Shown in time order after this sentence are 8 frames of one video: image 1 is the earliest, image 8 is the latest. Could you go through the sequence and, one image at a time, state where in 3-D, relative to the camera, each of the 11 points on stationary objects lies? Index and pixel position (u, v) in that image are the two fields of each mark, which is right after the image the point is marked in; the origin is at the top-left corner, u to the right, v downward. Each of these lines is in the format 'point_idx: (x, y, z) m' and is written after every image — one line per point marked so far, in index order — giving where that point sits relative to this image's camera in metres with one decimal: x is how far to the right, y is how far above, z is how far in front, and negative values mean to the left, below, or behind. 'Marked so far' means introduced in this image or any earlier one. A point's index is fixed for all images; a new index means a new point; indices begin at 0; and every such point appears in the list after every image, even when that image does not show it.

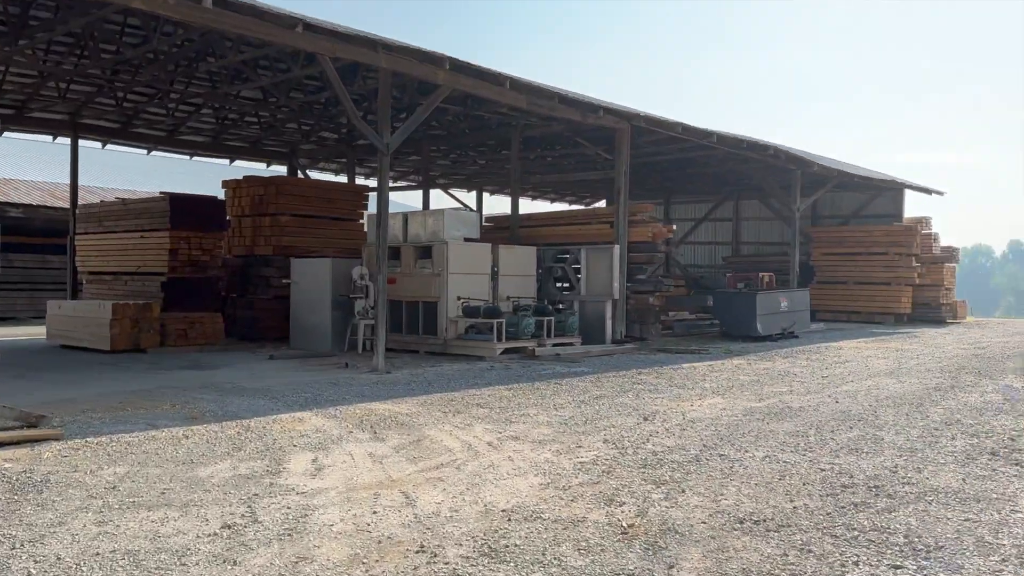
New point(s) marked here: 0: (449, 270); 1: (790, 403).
0: (-1.1, +0.3, +14.2) m
1: (+2.9, -1.2, +8.9) m
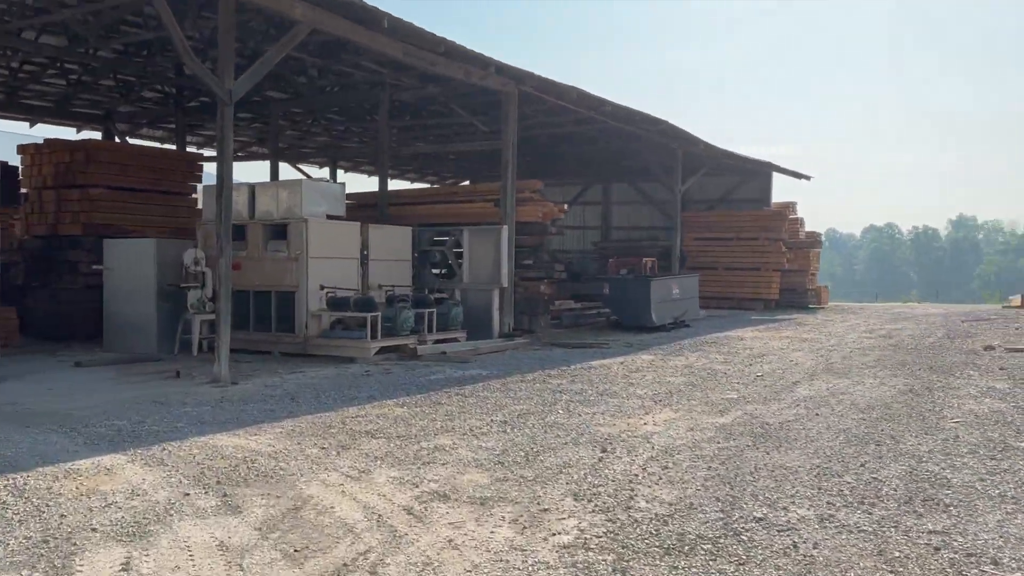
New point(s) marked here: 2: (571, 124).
0: (-2.8, +0.5, +11.6) m
1: (+2.1, -1.1, +7.2) m
2: (+1.3, +3.5, +18.2) m
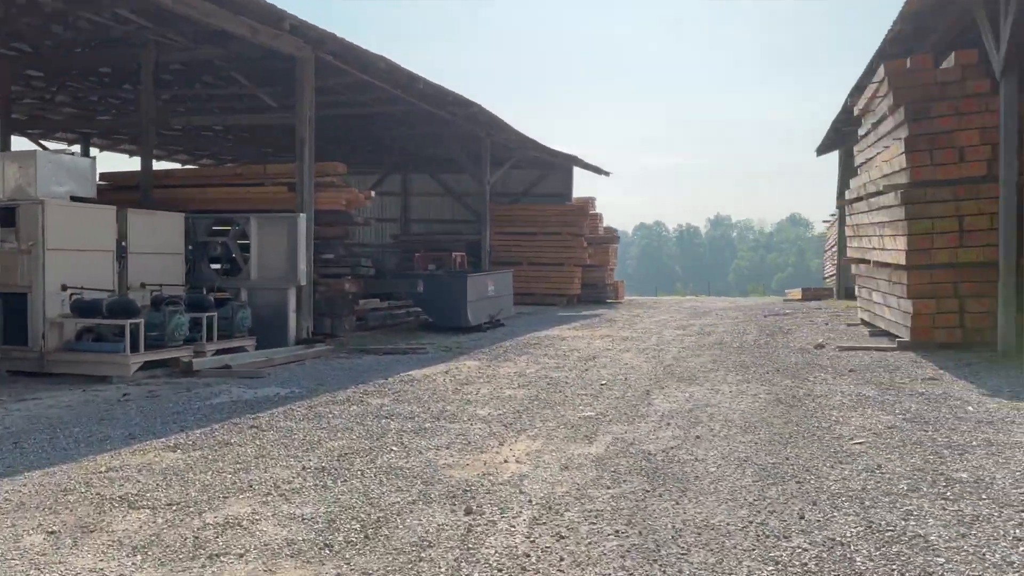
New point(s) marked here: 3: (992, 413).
0: (-4.9, +0.5, +9.0) m
1: (+0.9, -1.1, +5.9) m
2: (-2.7, +3.6, +16.3) m
3: (+3.5, -0.9, +6.2) m
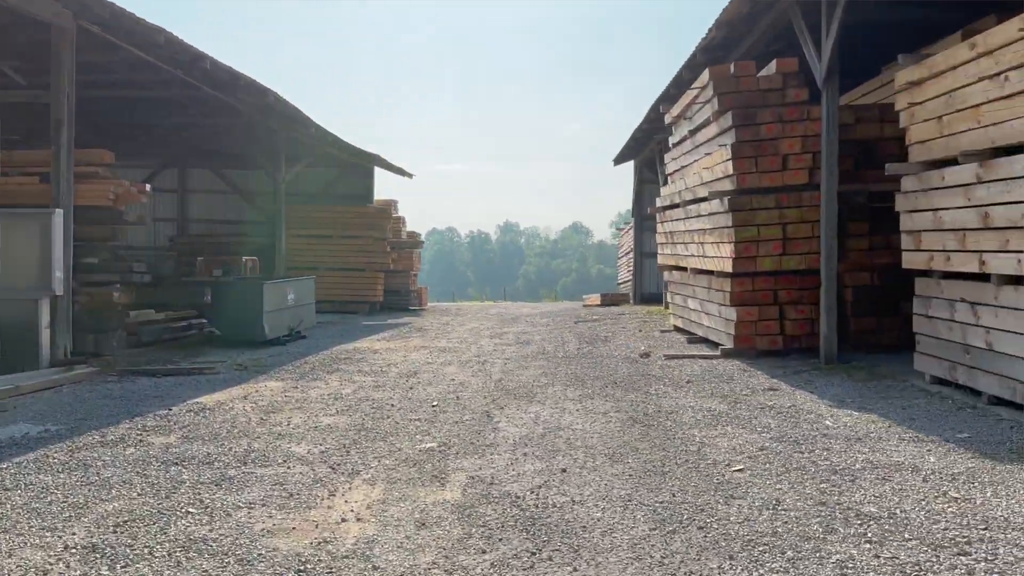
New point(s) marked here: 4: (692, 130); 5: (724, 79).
0: (-6.5, +0.4, +6.6) m
1: (-0.1, -1.2, +5.0) m
2: (-6.1, +3.4, +14.3) m
3: (+2.4, -1.0, +6.0) m
4: (+2.4, +2.1, +11.4) m
5: (+2.4, +2.4, +9.7) m
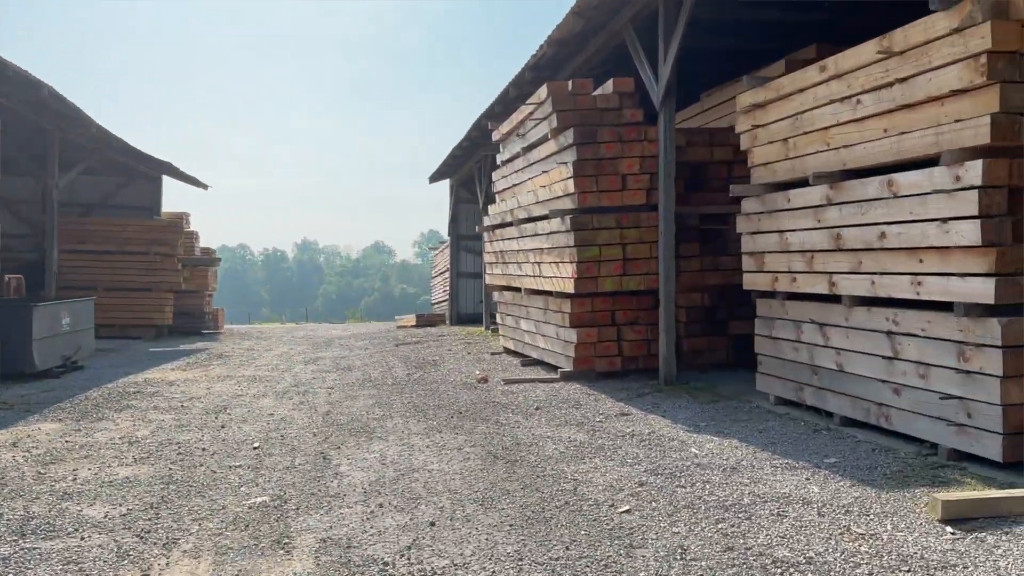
0: (-7.3, +0.2, +4.2) m
1: (-0.8, -1.3, +4.2) m
2: (-8.8, +3.1, +11.9) m
3: (+1.4, -1.1, +5.7) m
4: (+0.2, +1.8, +11.1) m
5: (+0.6, +2.1, +9.4) m
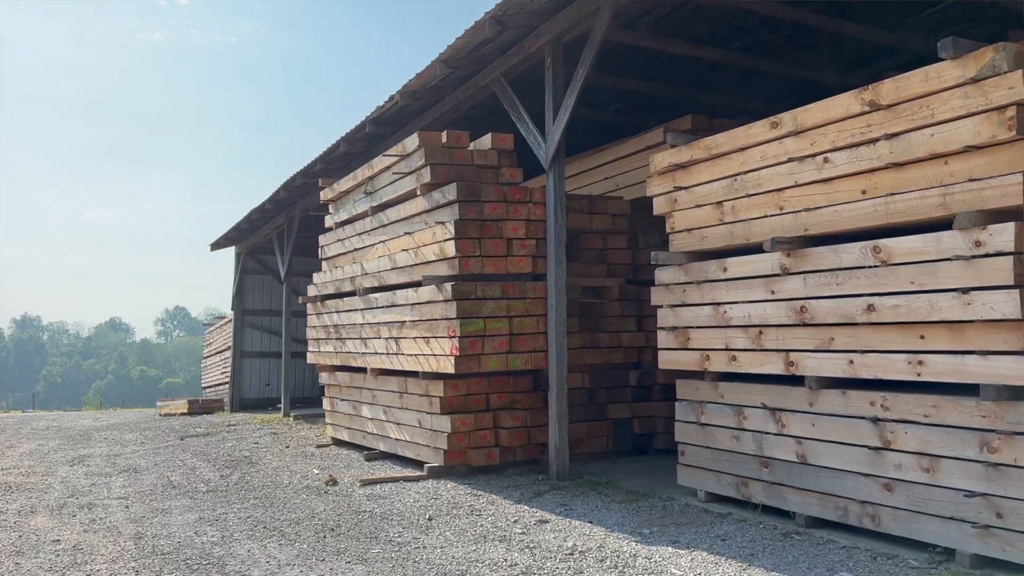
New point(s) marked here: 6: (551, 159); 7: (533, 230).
0: (-6.9, +0.2, +0.9) m
1: (-0.6, -1.5, +2.6) m
2: (-10.4, +2.4, +8.1) m
3: (+1.1, -1.6, +4.6) m
4: (-1.6, +0.9, +9.7) m
5: (-0.7, +1.4, +8.2) m
6: (+0.4, +1.2, +8.0) m
7: (+0.2, +0.6, +8.1) m
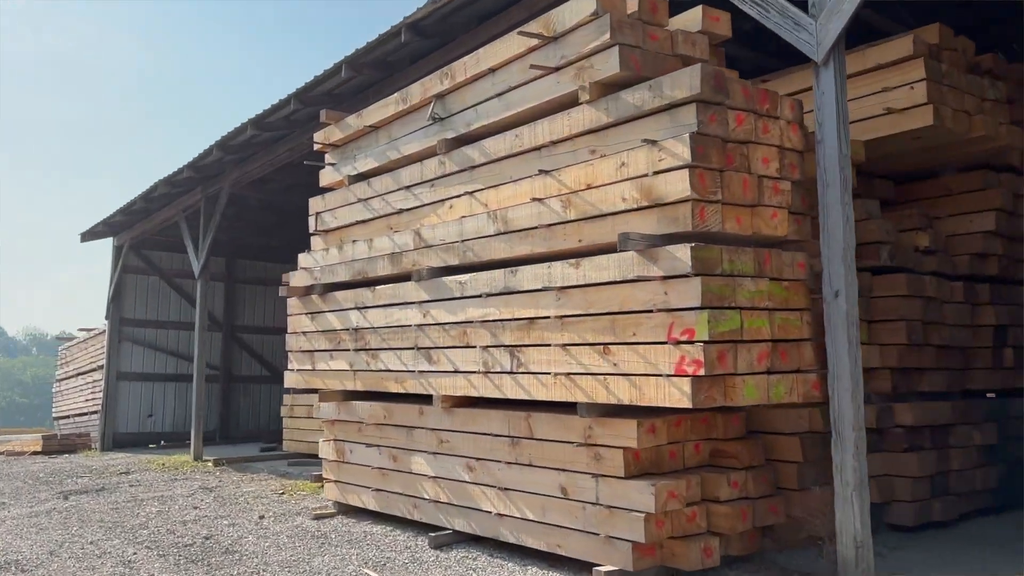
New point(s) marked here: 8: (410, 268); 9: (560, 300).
0: (-4.2, +0.7, -3.4) m
1: (+1.7, -1.2, -0.8) m
2: (-8.9, +2.8, +3.1) m
3: (+3.0, -1.4, +1.5) m
4: (-0.4, +1.1, +6.1) m
5: (+0.6, +1.5, +4.8) m
6: (+1.8, +1.3, +4.7) m
7: (+1.6, +0.7, +4.8) m
8: (-0.8, +0.2, +6.4) m
9: (+0.3, -0.1, +5.0) m
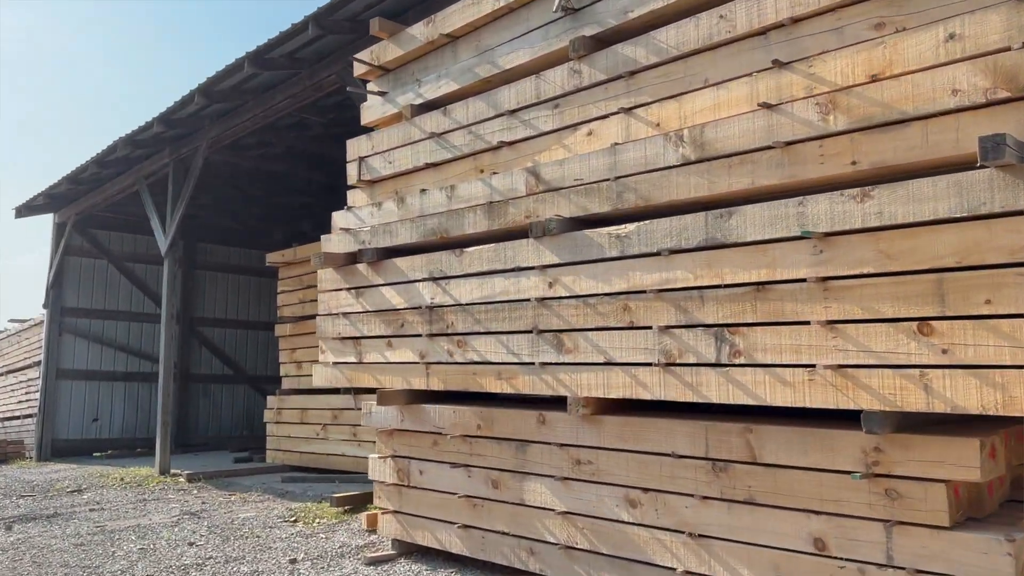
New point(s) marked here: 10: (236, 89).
0: (-2.7, +1.0, -5.5) m
1: (+3.0, -1.0, -2.4) m
2: (-7.8, +3.1, +0.8) m
3: (+4.1, -1.2, 0.0) m
4: (+0.4, +1.3, +4.3) m
5: (+1.6, +1.7, +3.2) m
6: (+2.7, +1.5, +3.1) m
7: (+2.5, +0.9, +3.2) m
8: (0.0, +0.4, +4.6) m
9: (+1.2, +0.1, +3.3) m
10: (-2.9, +2.1, +9.1) m
